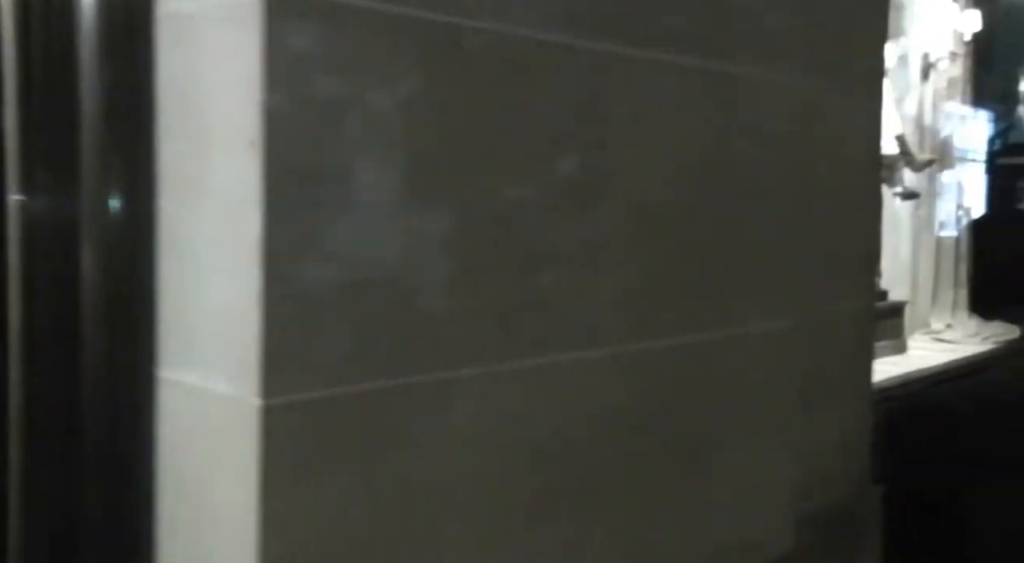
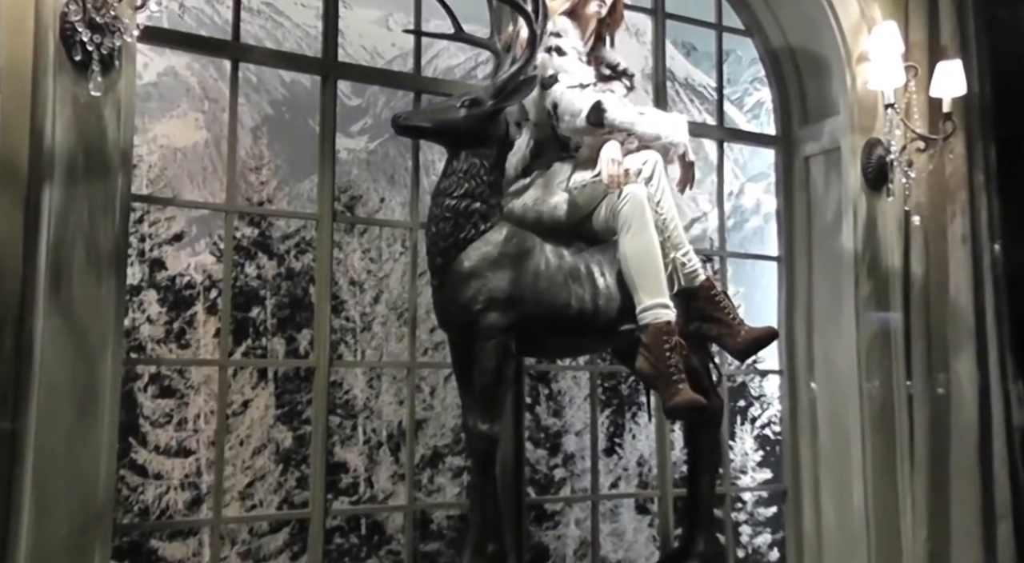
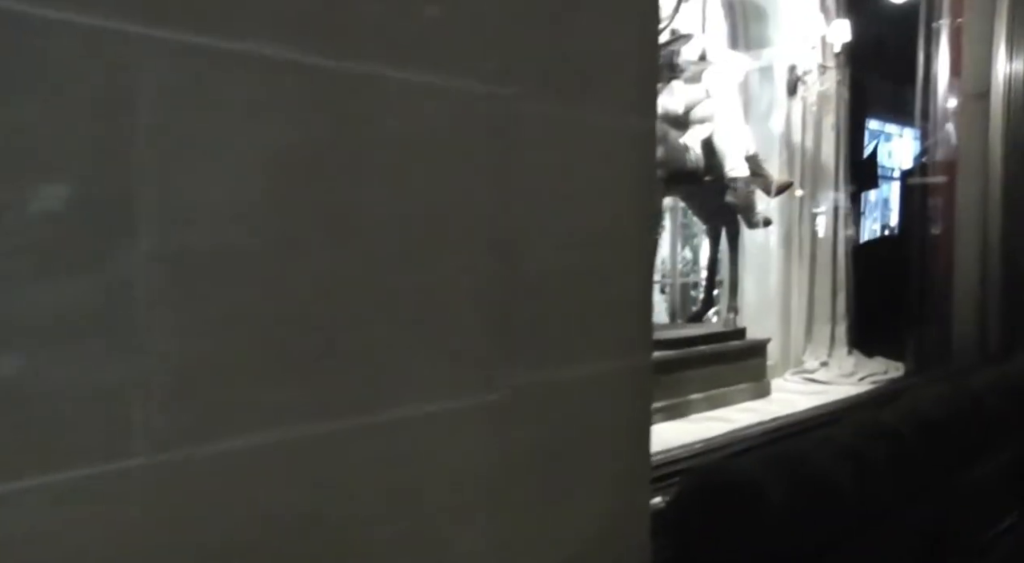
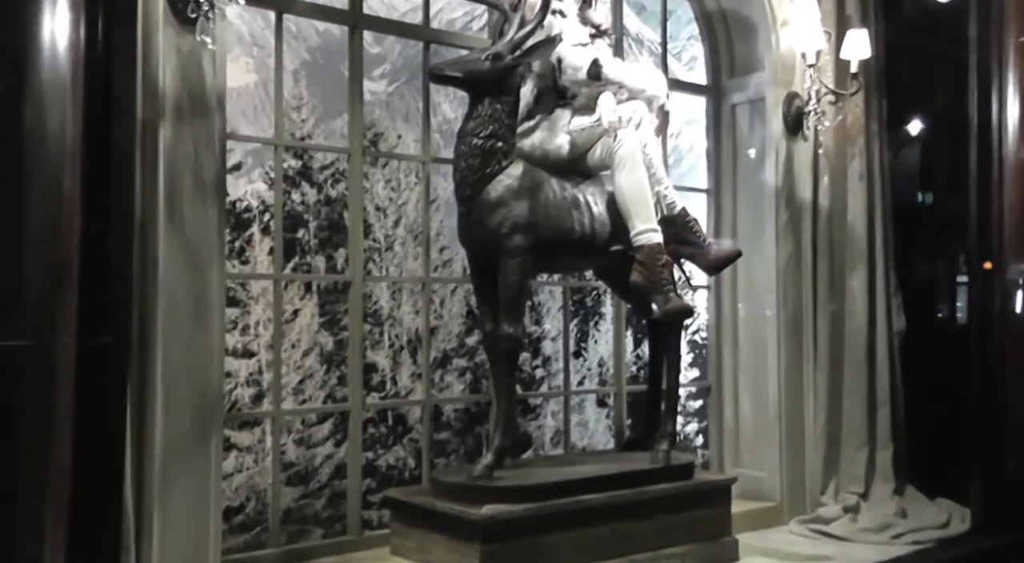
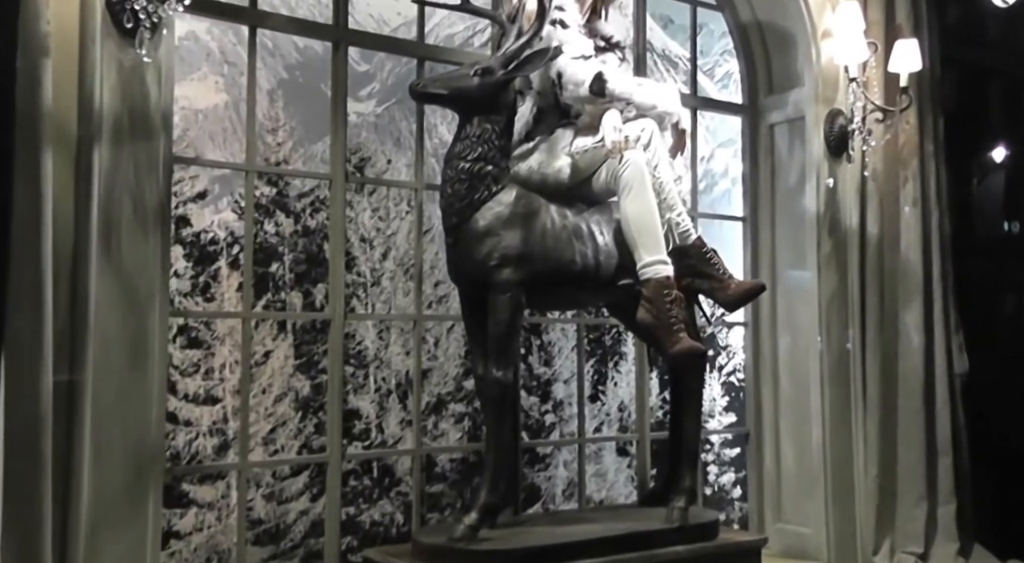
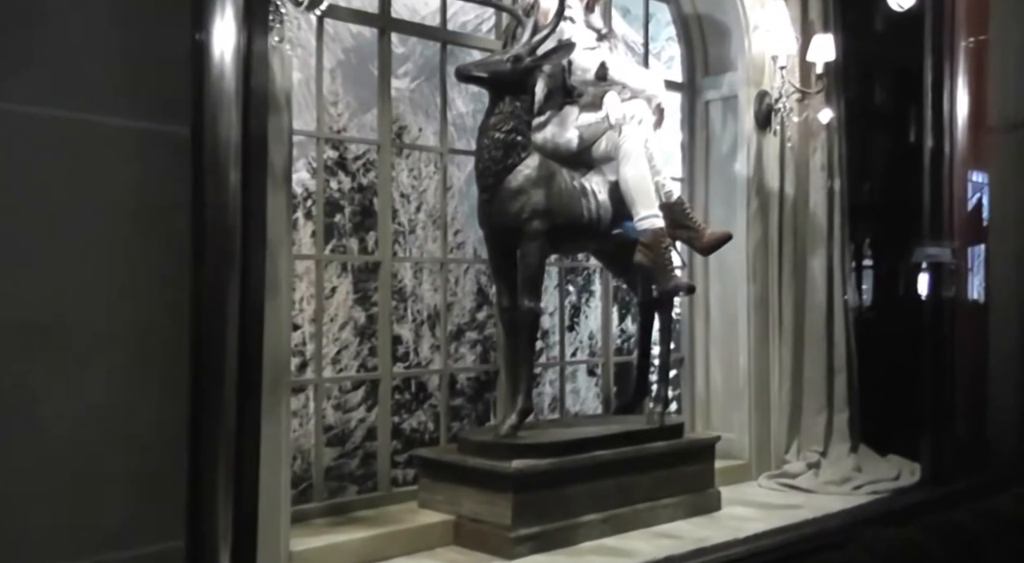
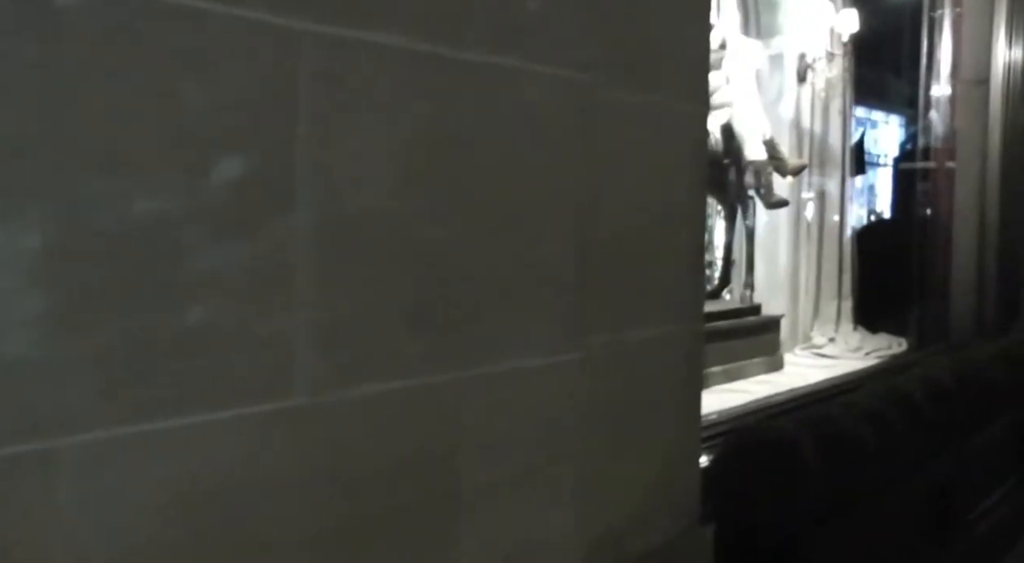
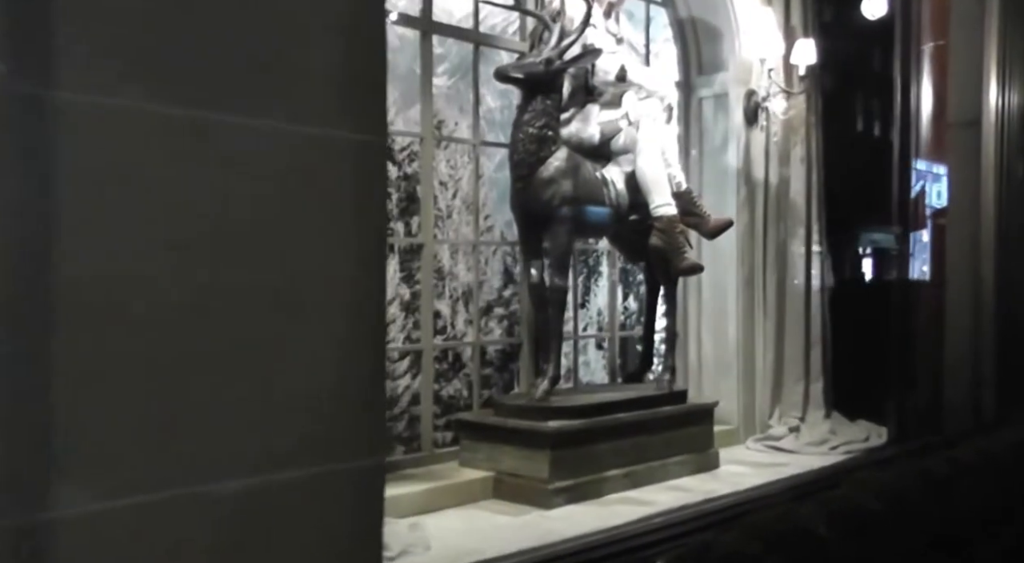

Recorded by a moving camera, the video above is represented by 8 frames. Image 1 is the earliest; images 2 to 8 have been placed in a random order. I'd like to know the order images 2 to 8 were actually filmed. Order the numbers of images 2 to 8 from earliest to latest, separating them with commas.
7, 3, 8, 6, 4, 5, 2
